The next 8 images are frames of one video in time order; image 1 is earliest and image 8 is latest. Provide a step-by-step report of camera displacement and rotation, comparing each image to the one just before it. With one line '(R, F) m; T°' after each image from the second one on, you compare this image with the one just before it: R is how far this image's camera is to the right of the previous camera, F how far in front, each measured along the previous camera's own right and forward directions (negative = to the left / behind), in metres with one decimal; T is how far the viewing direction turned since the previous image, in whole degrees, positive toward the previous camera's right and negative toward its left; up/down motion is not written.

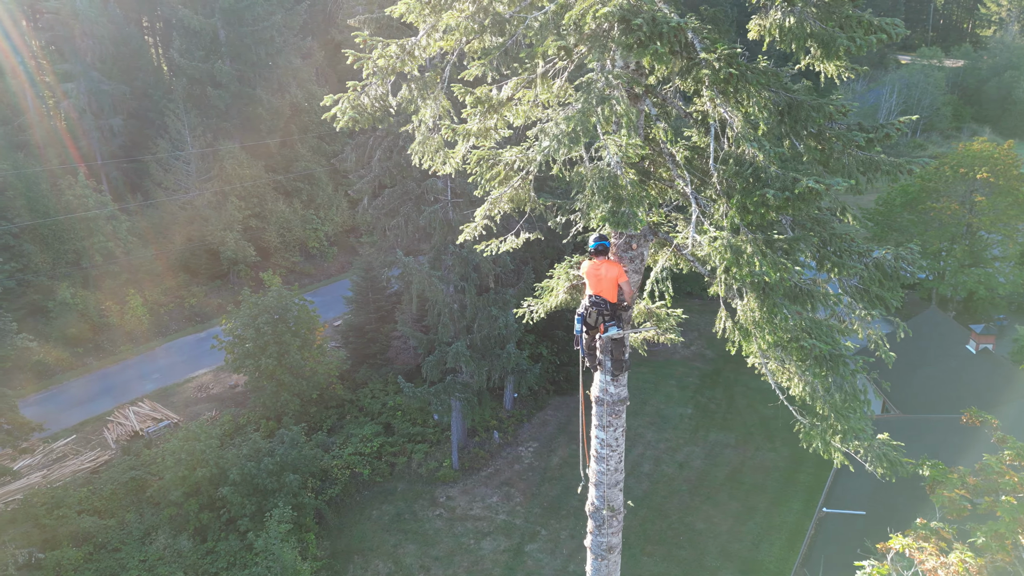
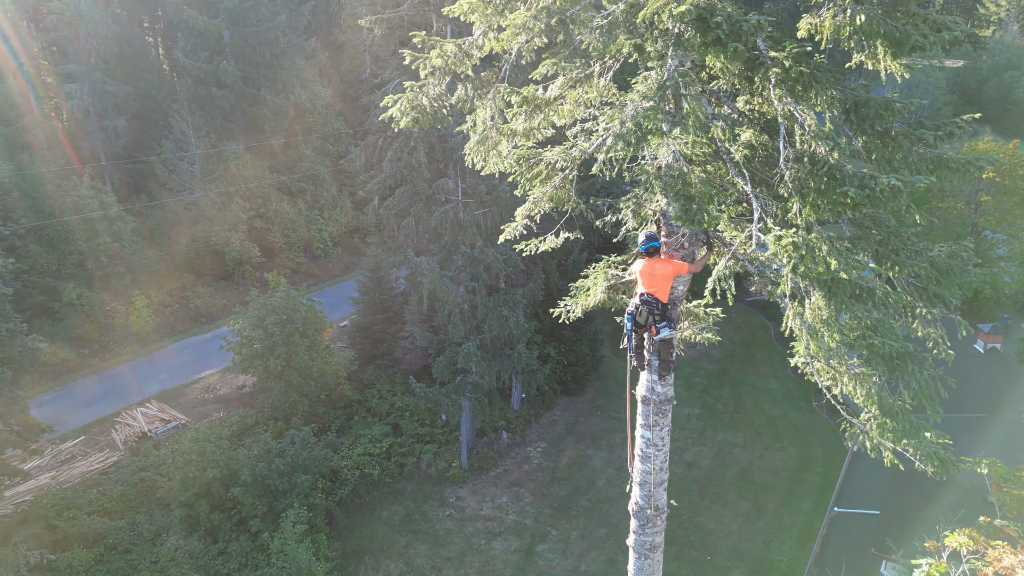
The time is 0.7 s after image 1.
(-0.3, 0.0) m; 0°
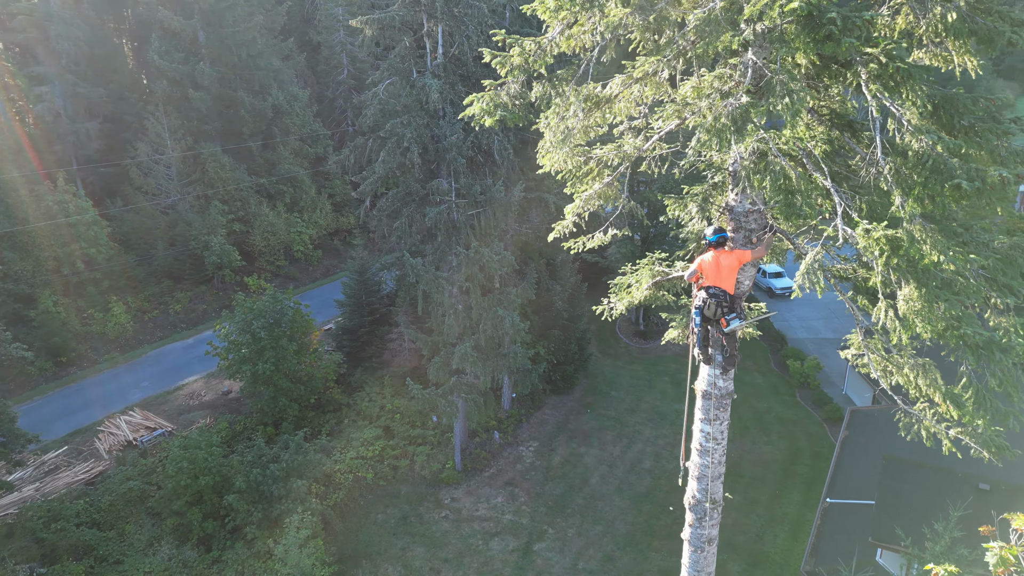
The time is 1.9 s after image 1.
(-0.5, 0.0) m; +2°
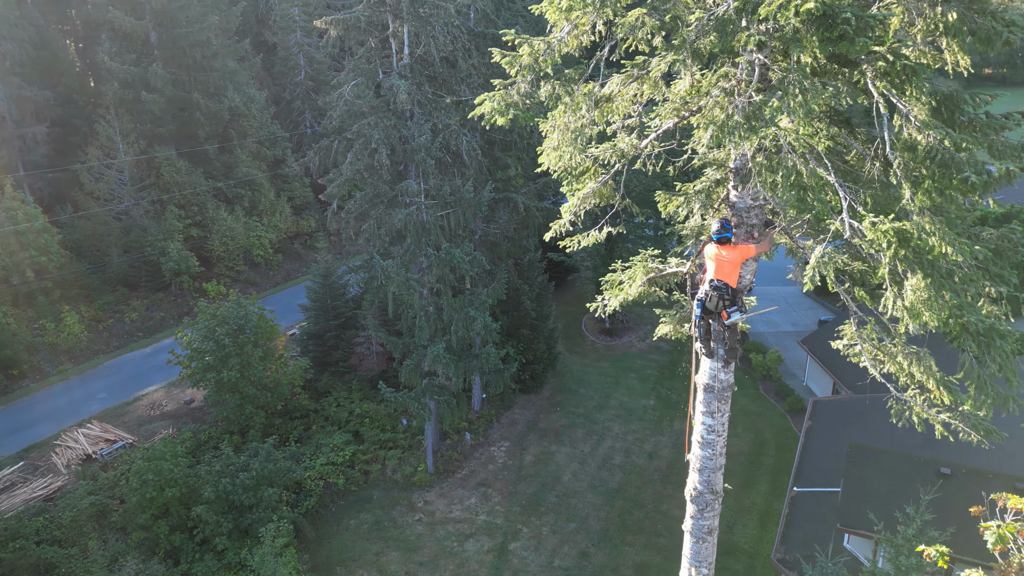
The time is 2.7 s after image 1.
(-0.3, 0.0) m; +3°
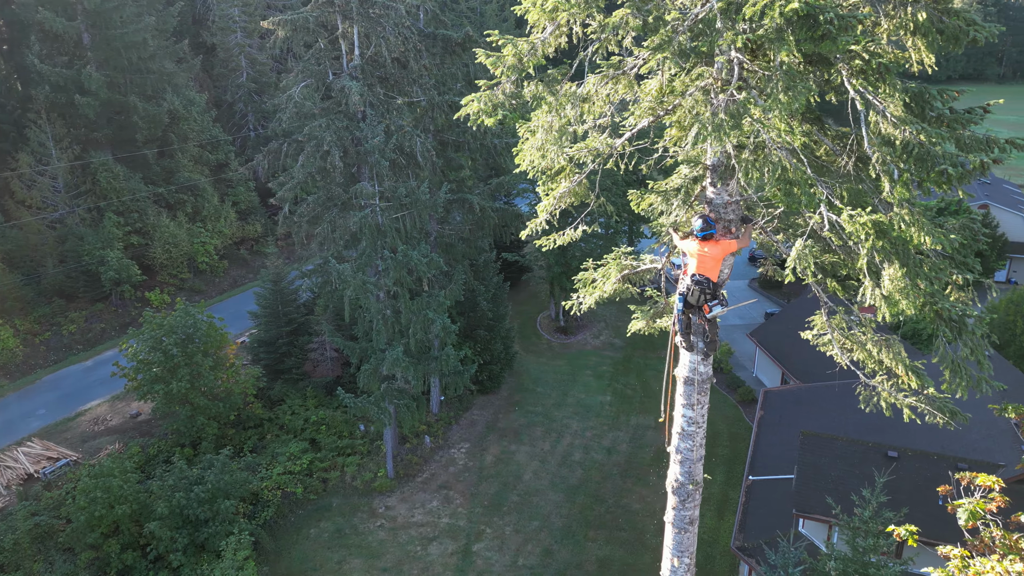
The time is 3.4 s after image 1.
(-0.2, 0.0) m; +4°
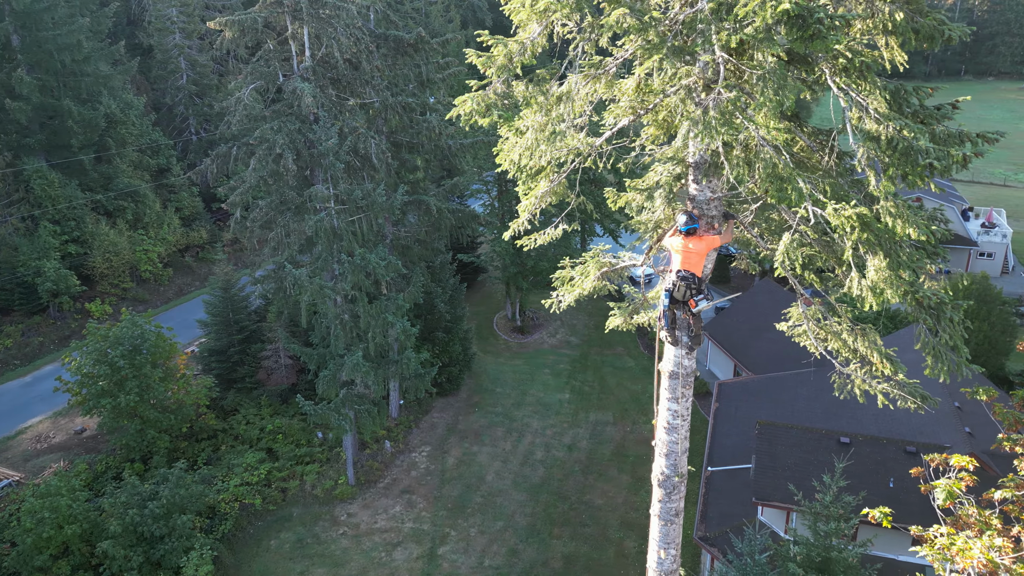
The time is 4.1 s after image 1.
(-0.2, 0.0) m; +4°
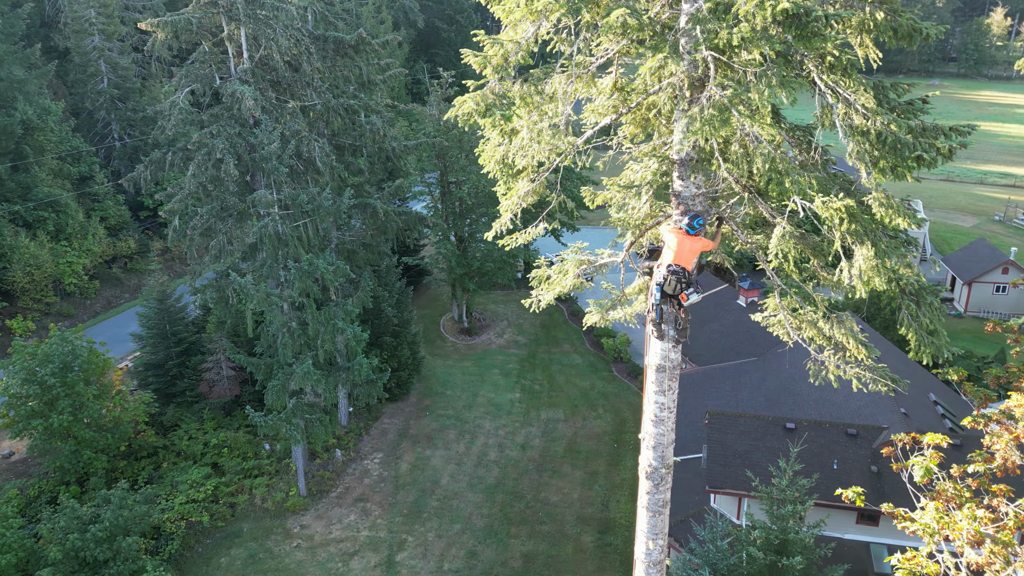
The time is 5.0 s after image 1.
(-0.3, 0.0) m; +5°
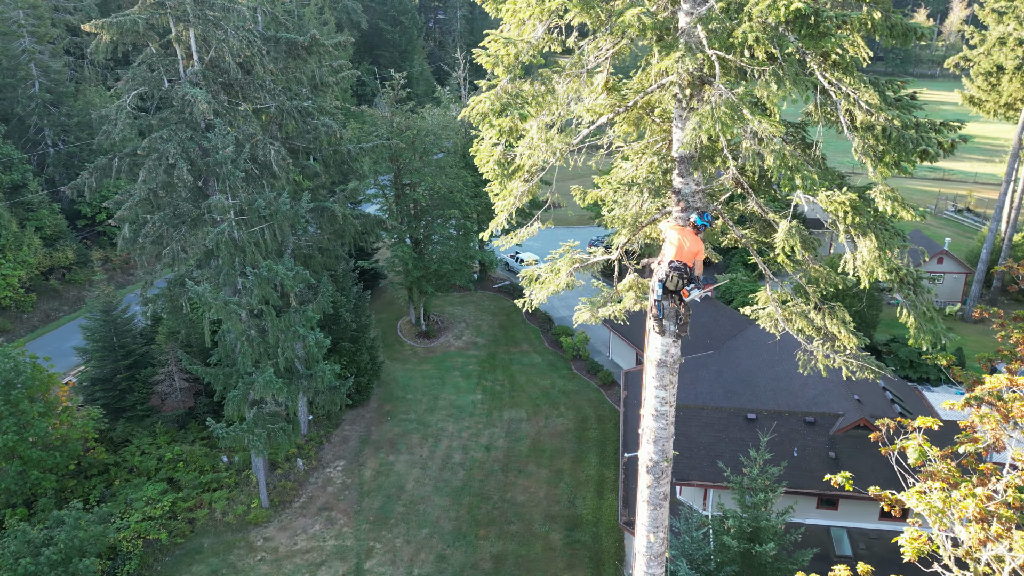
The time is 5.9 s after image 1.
(-0.3, 0.0) m; +4°
